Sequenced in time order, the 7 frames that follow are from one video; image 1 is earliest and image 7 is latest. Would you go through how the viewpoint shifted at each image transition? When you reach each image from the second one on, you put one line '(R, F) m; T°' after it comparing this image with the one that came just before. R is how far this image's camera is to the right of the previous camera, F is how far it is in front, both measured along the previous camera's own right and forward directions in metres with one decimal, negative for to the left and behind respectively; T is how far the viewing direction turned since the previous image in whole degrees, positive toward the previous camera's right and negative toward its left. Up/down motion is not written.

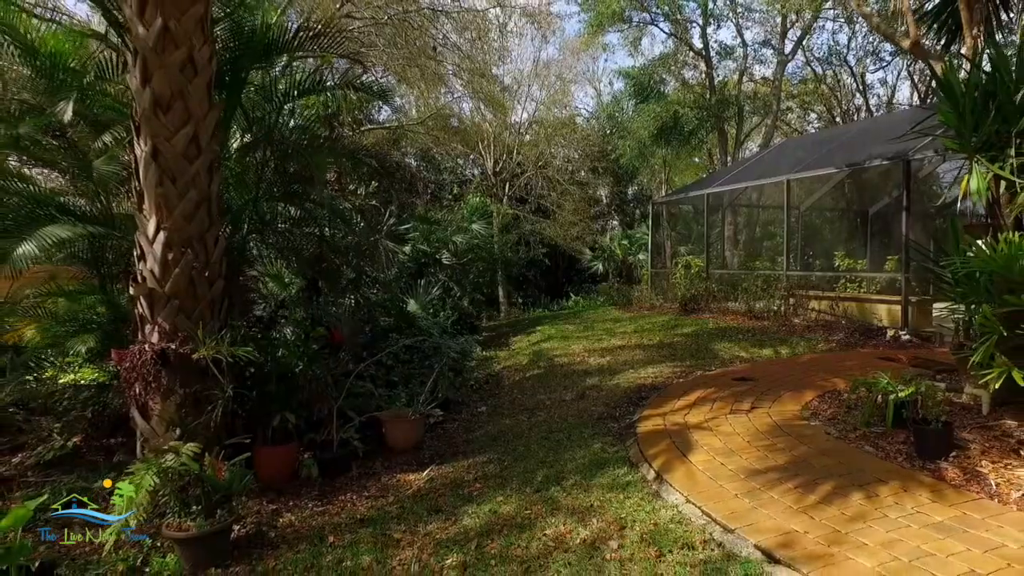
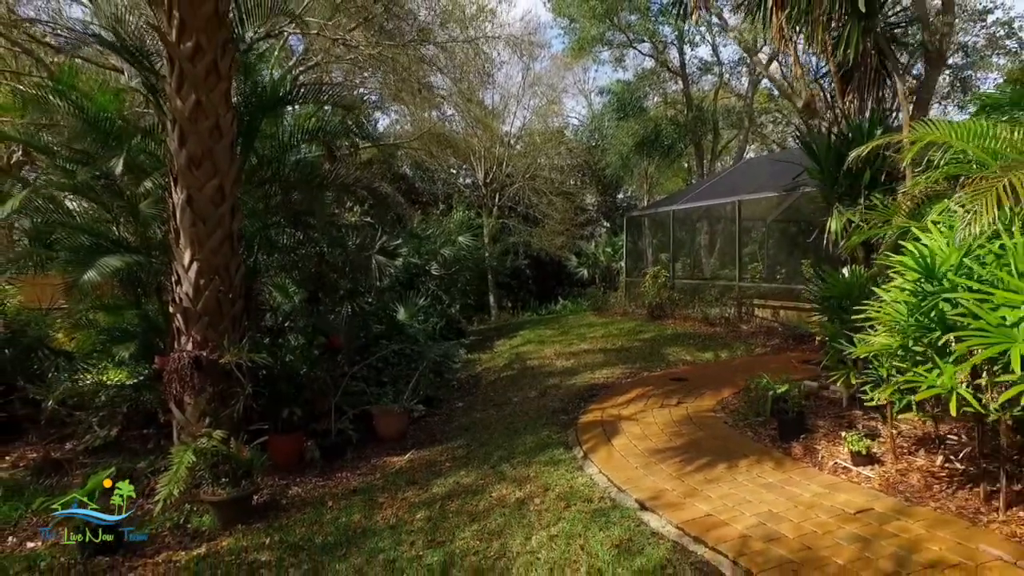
(+0.3, -0.9) m; 0°
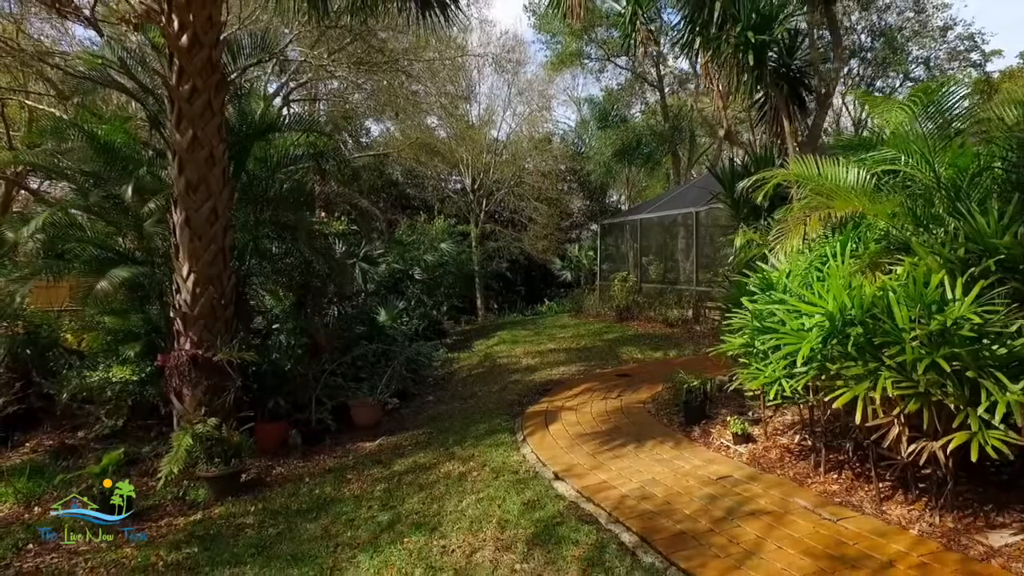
(+0.5, -0.7) m; 0°
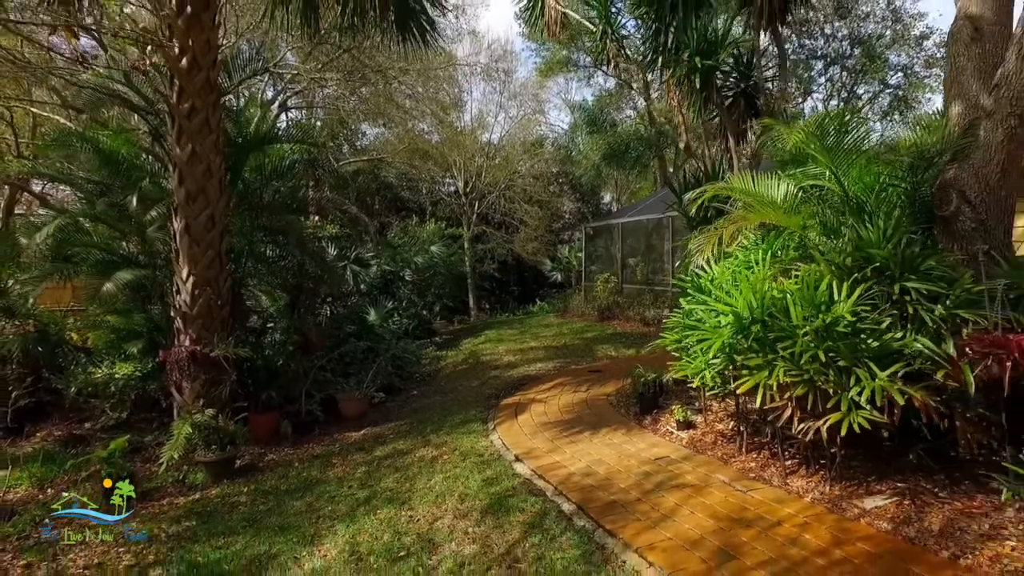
(+0.3, -0.4) m; 0°
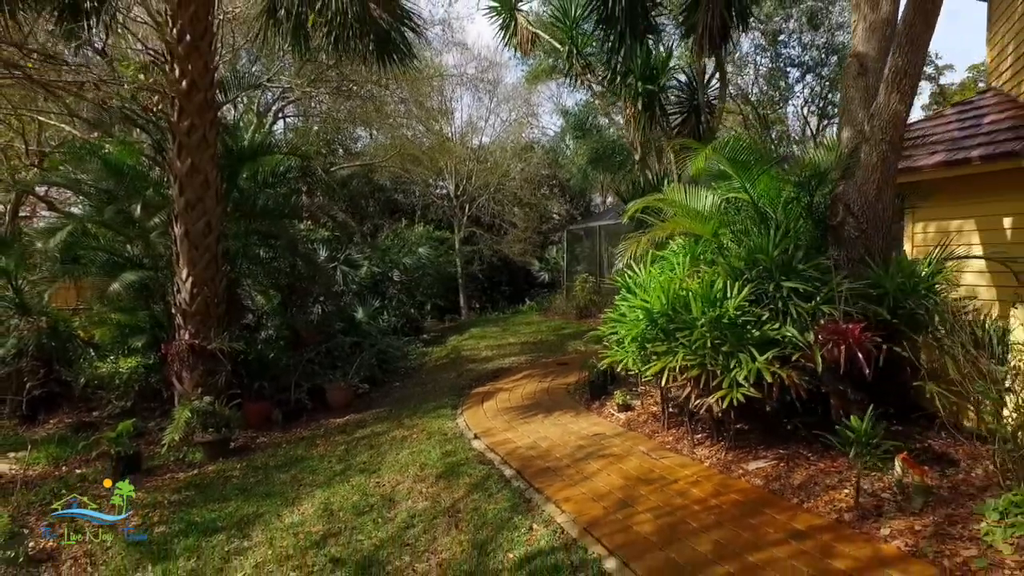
(+0.4, -0.6) m; 0°
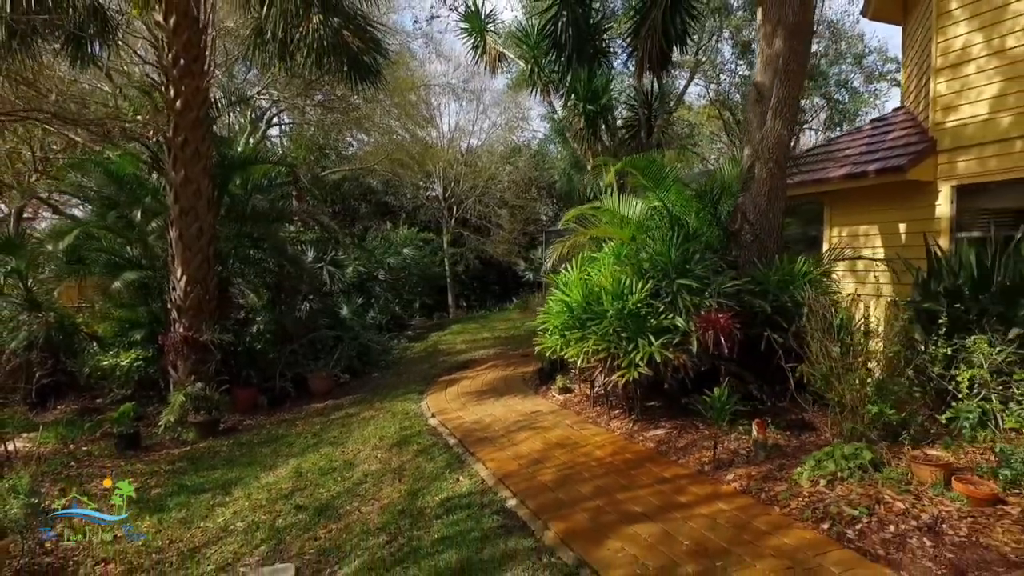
(+0.5, -0.7) m; 0°
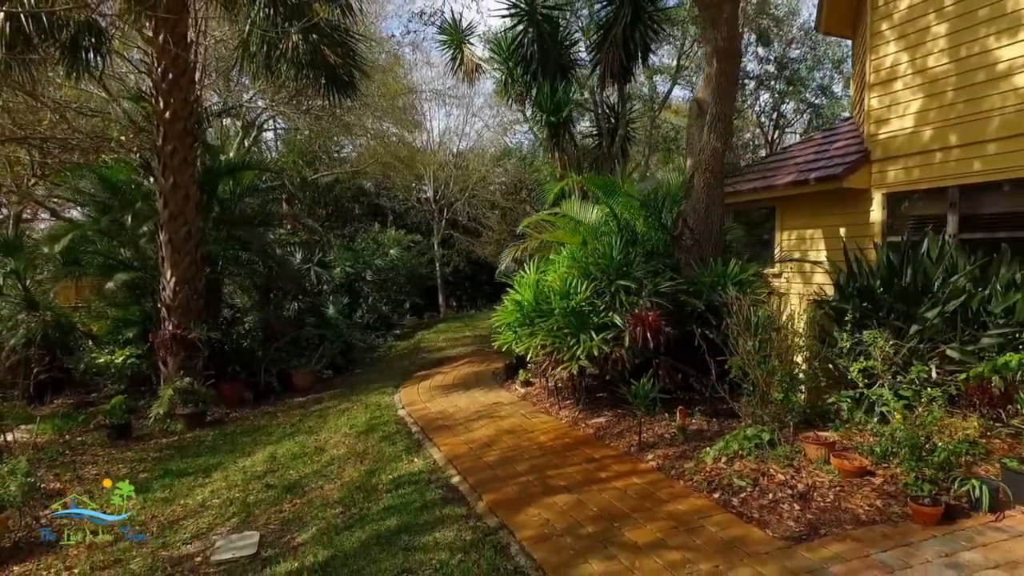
(+0.4, -0.4) m; 0°
